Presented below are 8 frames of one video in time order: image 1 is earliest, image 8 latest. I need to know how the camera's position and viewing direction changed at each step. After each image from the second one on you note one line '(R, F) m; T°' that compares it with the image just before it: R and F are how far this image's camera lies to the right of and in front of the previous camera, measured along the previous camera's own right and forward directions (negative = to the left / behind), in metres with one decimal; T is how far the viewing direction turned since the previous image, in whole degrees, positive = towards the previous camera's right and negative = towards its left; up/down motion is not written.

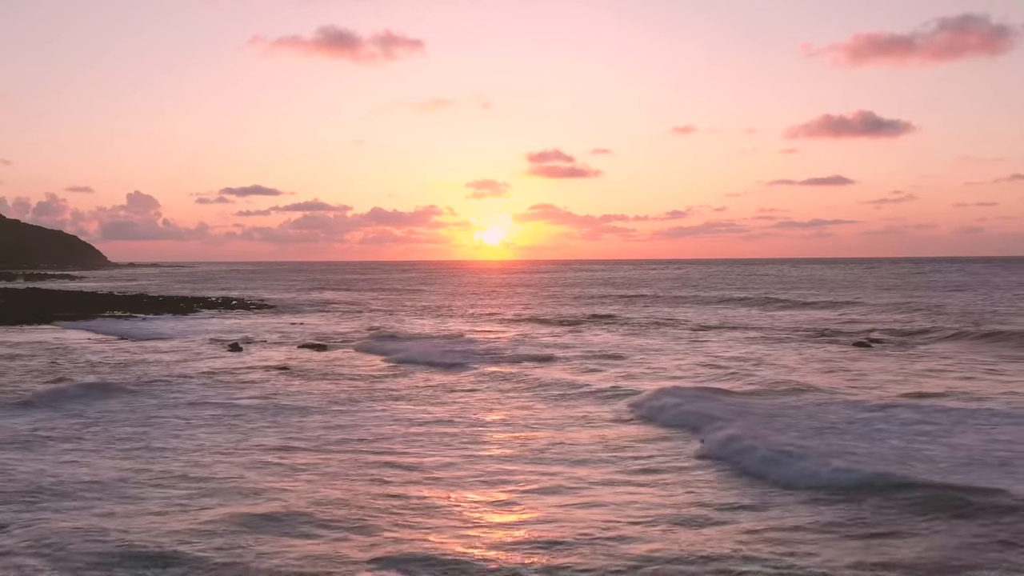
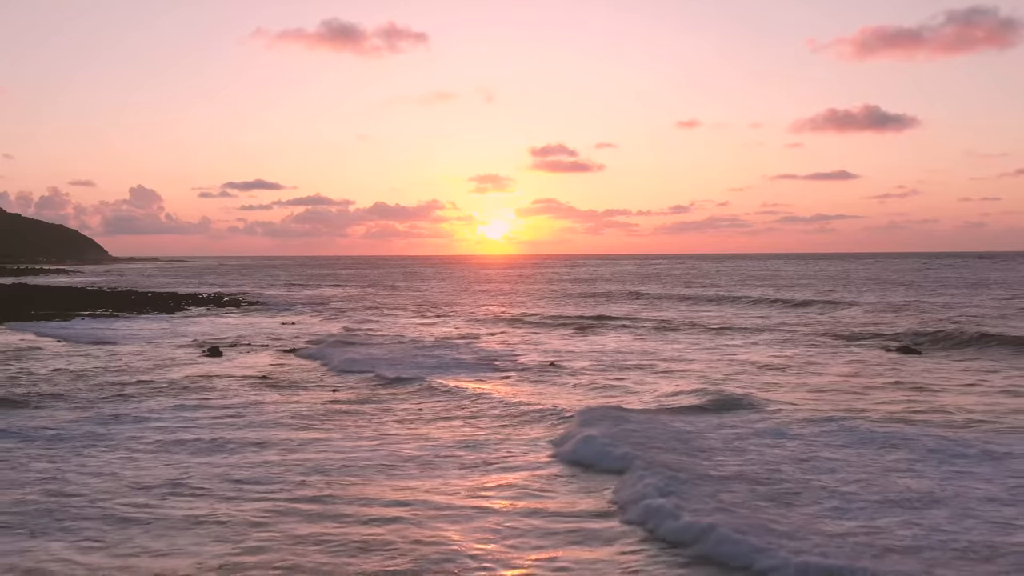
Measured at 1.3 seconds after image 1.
(-0.1, +2.8) m; 0°
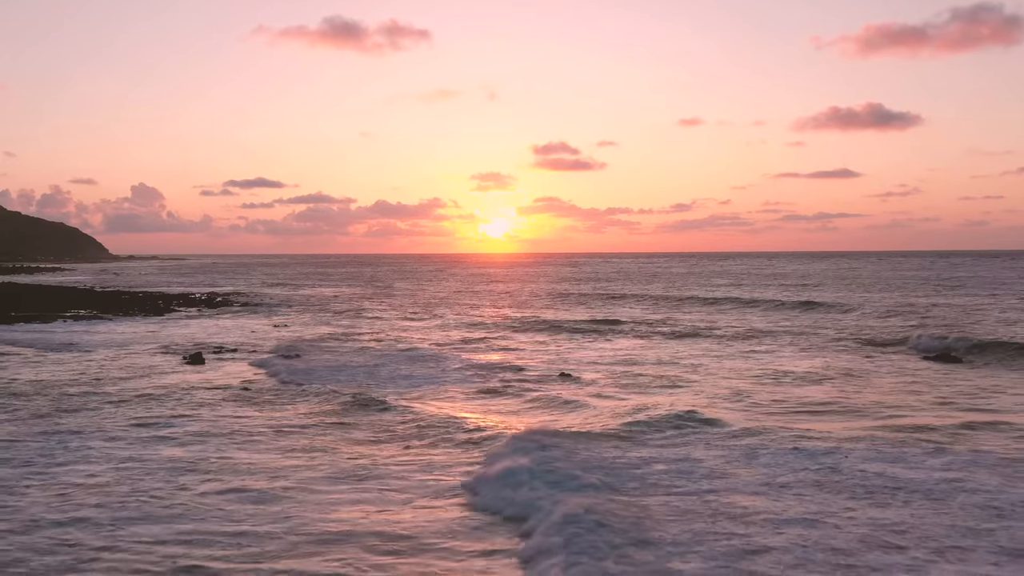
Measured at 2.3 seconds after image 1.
(-0.1, +2.2) m; 0°
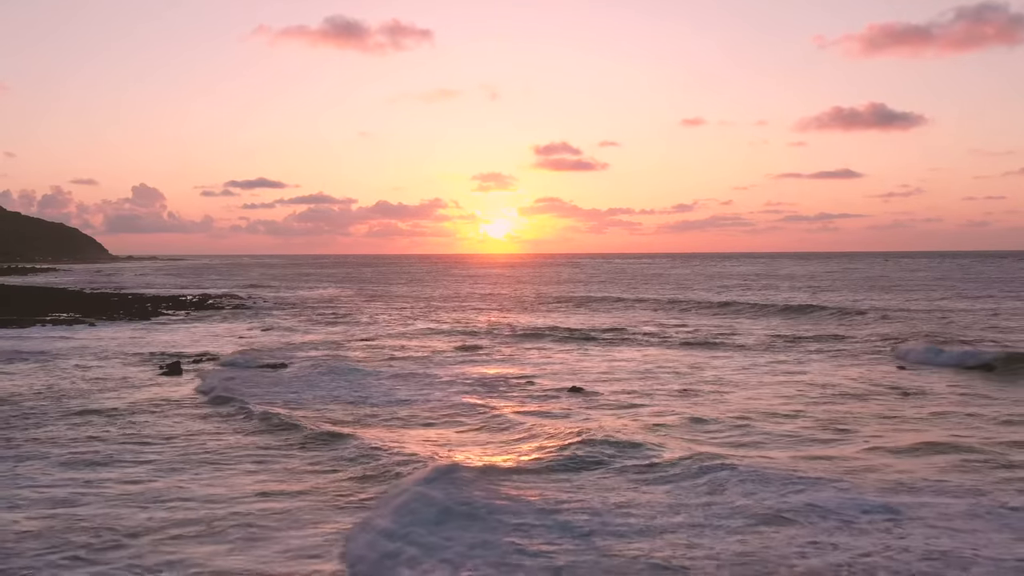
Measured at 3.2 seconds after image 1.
(-0.1, +2.3) m; 0°
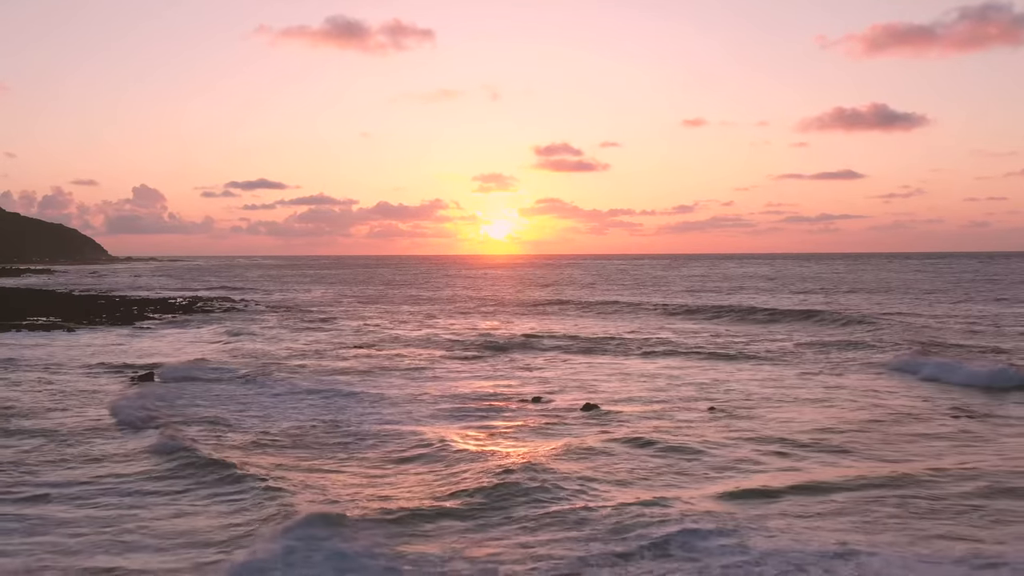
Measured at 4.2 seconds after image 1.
(-0.2, +2.3) m; 0°
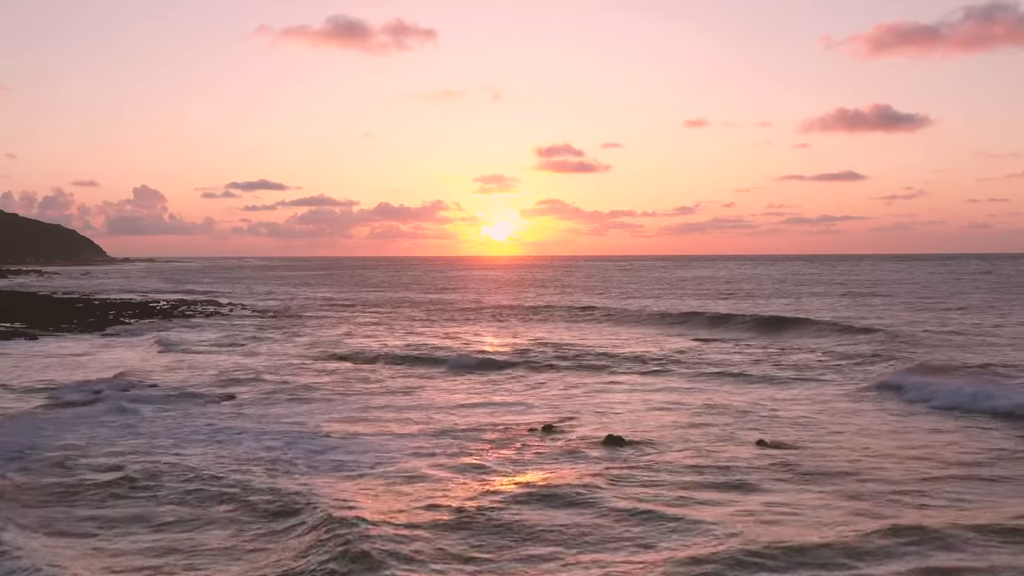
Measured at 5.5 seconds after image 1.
(-0.1, +3.3) m; 0°
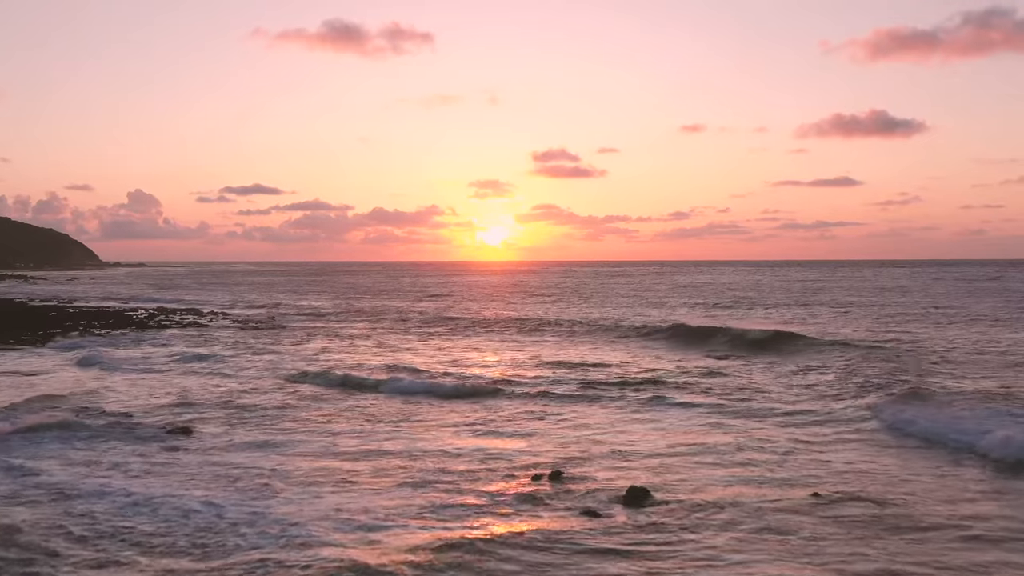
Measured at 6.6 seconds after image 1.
(-0.1, +2.9) m; 0°
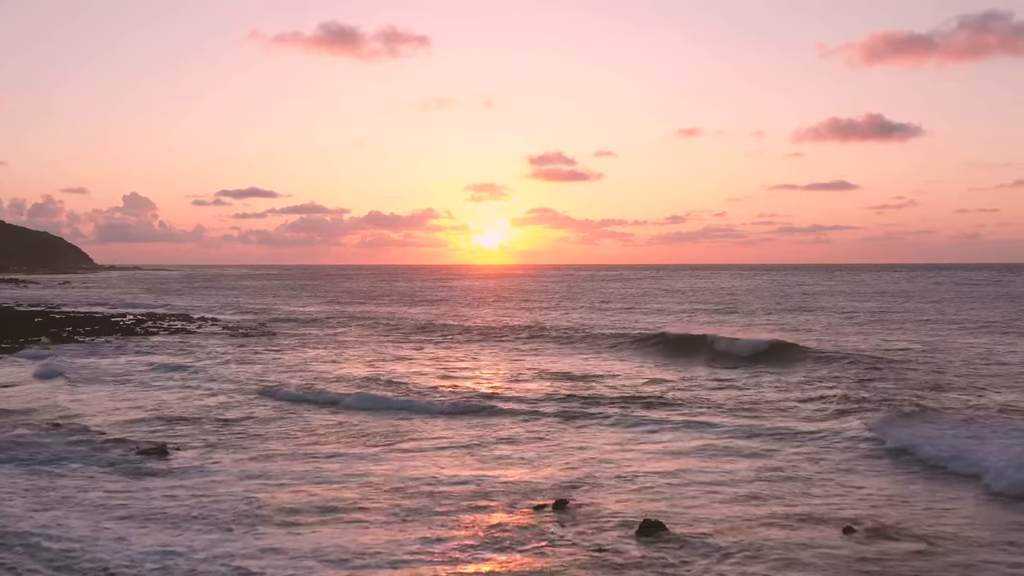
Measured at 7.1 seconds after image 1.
(-0.1, +1.3) m; 0°
